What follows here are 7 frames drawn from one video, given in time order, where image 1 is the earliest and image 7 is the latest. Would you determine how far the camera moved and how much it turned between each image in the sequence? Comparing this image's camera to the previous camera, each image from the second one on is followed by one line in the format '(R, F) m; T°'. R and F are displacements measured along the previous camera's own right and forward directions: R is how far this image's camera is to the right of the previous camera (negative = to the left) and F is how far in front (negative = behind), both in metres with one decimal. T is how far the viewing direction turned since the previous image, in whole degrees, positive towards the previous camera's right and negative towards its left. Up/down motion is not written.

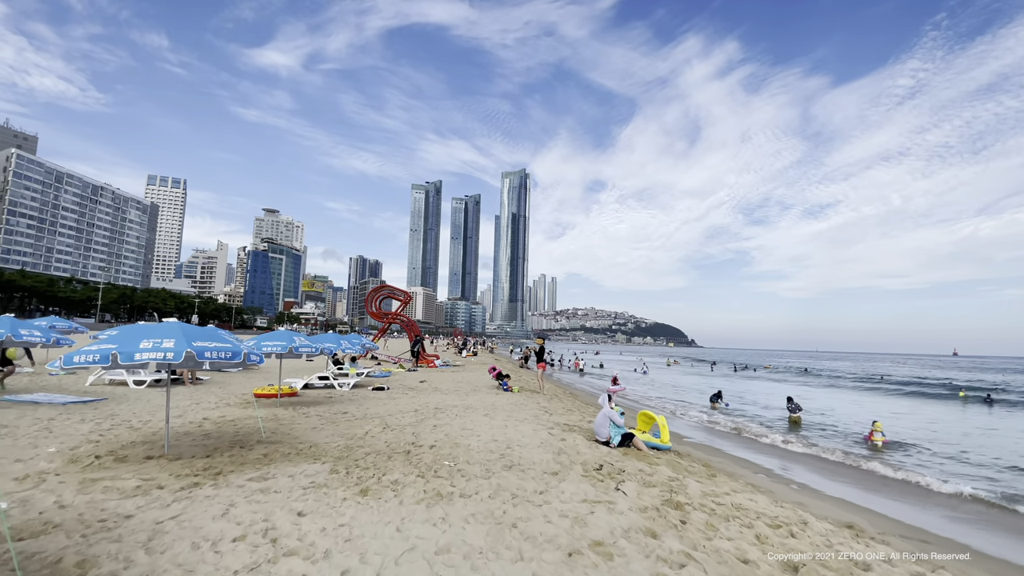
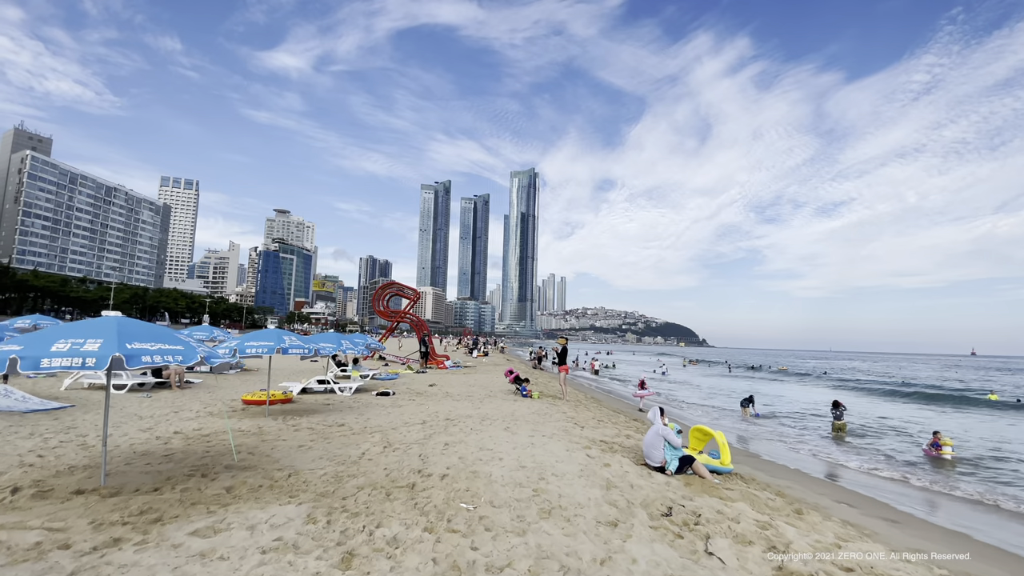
(-0.3, +1.7) m; -1°
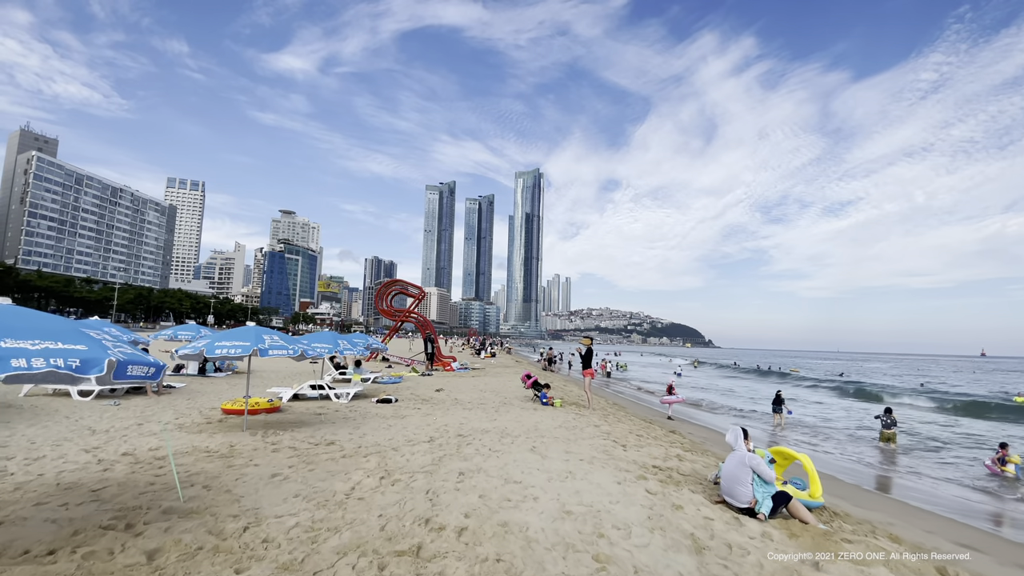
(-0.4, +1.8) m; -1°
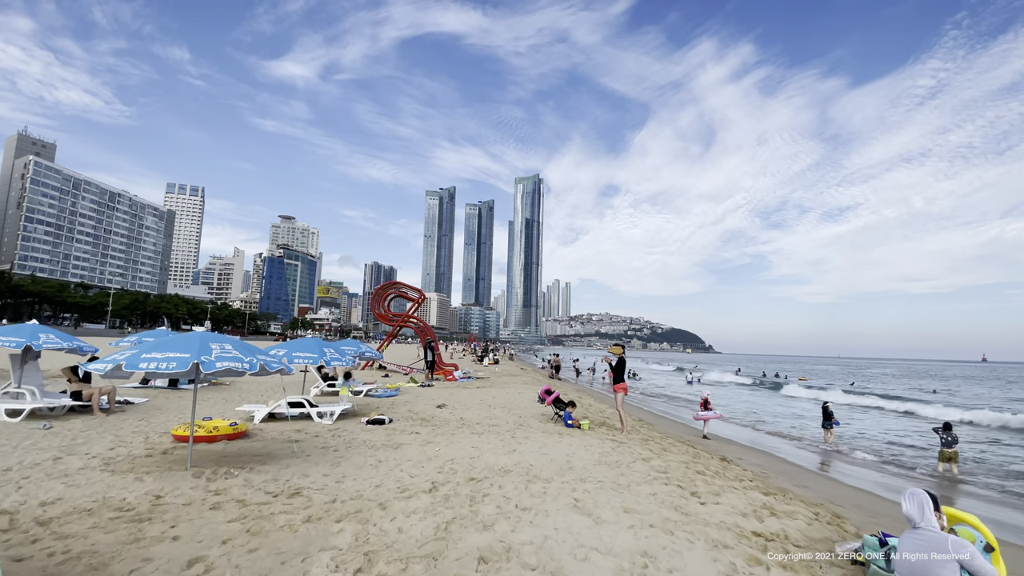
(-0.4, +2.1) m; 0°
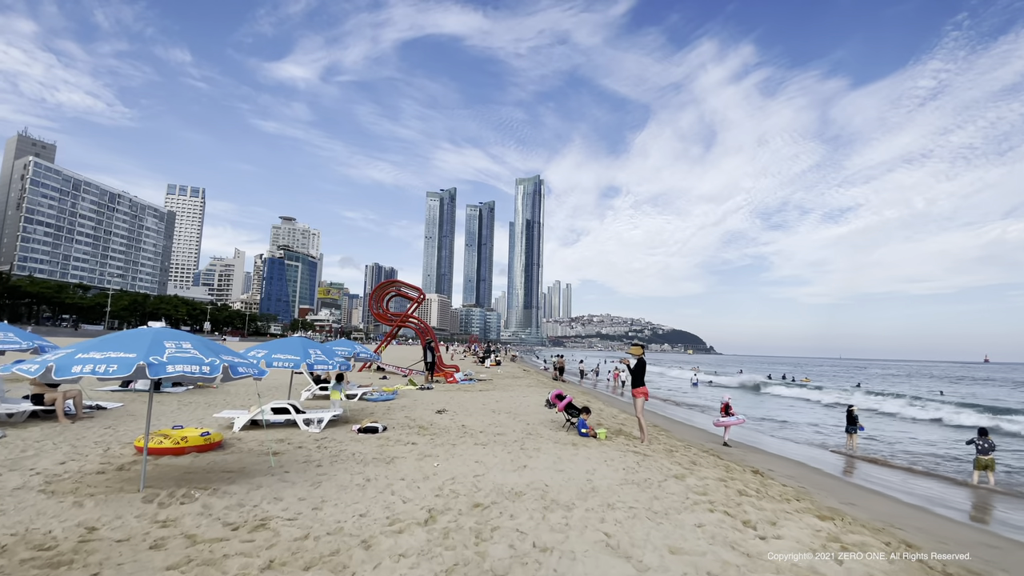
(-0.1, +1.1) m; 0°
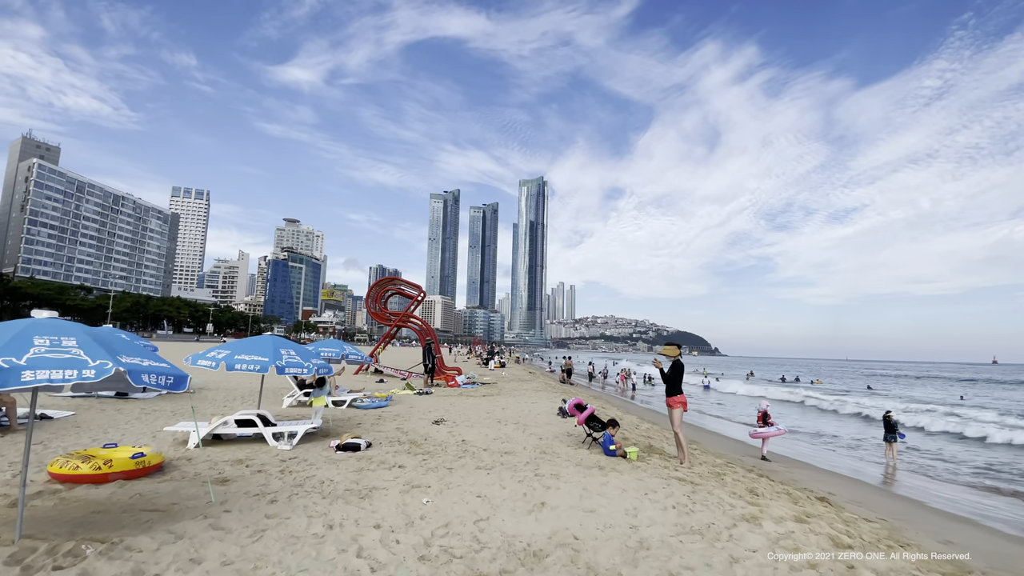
(-0.1, +1.7) m; 0°
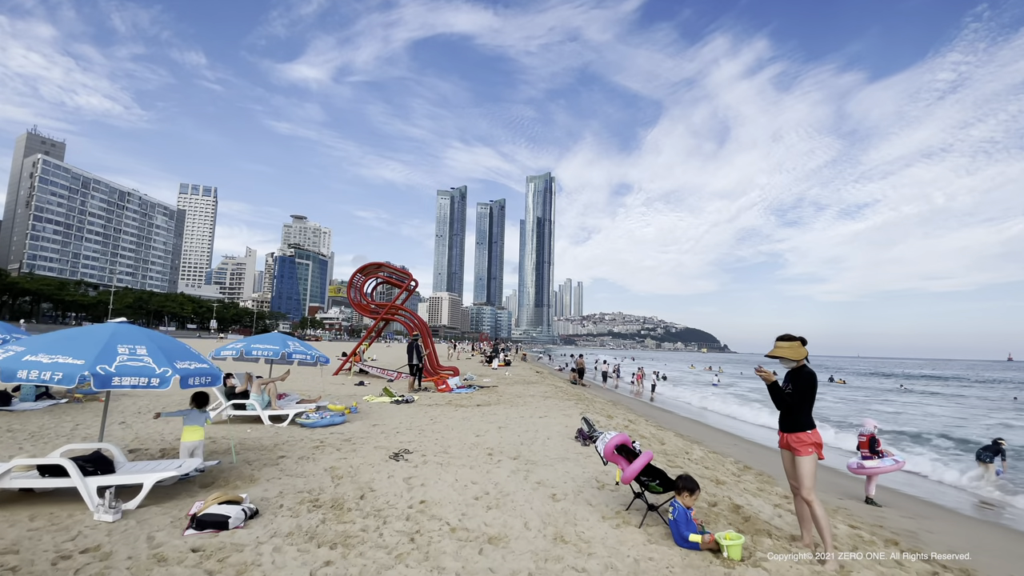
(+0.2, +3.6) m; -1°
